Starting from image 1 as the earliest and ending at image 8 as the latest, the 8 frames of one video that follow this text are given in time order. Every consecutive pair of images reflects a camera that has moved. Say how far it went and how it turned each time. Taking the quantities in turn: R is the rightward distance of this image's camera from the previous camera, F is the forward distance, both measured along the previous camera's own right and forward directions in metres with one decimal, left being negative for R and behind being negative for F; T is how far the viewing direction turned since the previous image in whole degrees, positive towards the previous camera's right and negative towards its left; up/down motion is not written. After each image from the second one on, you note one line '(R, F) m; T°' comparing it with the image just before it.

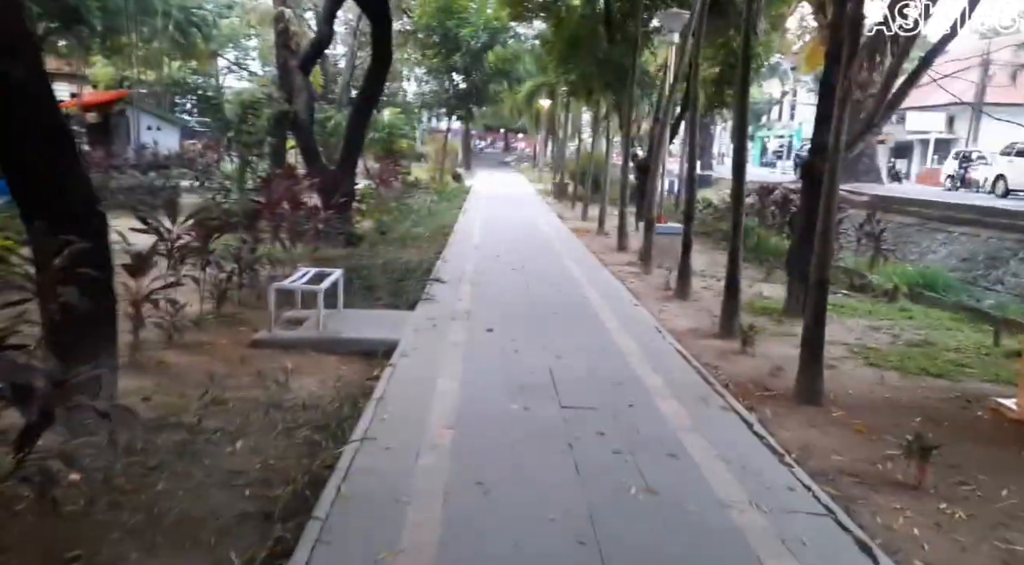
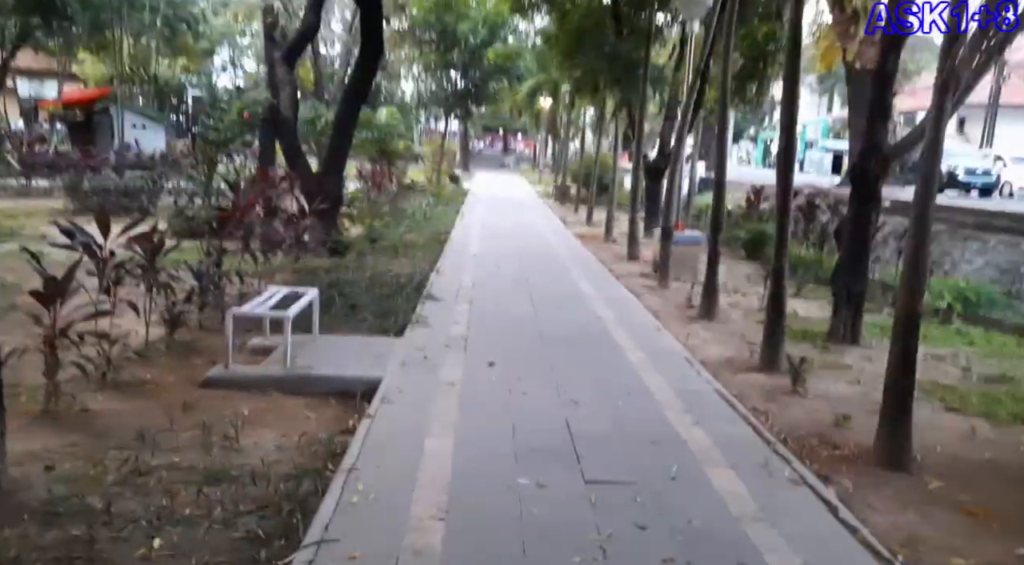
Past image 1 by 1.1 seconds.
(-0.1, +1.3) m; 0°
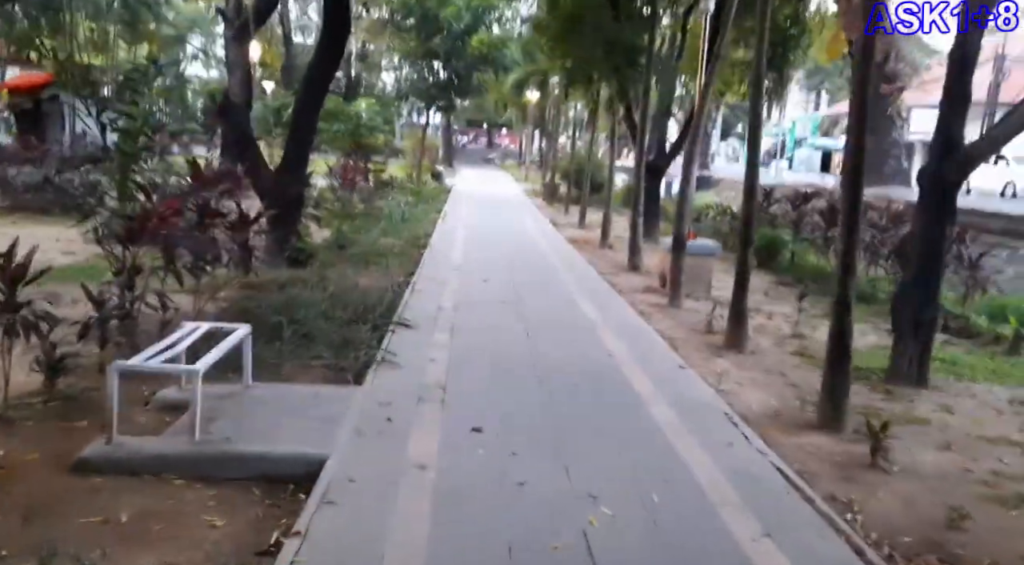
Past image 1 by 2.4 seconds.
(-0.1, +1.7) m; +1°
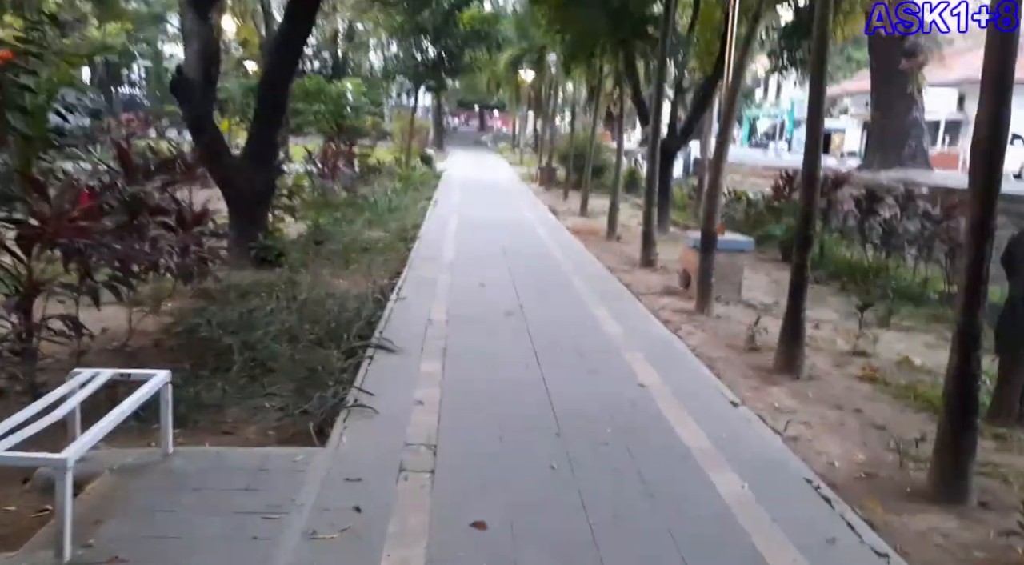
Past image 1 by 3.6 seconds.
(-0.1, +1.5) m; +1°
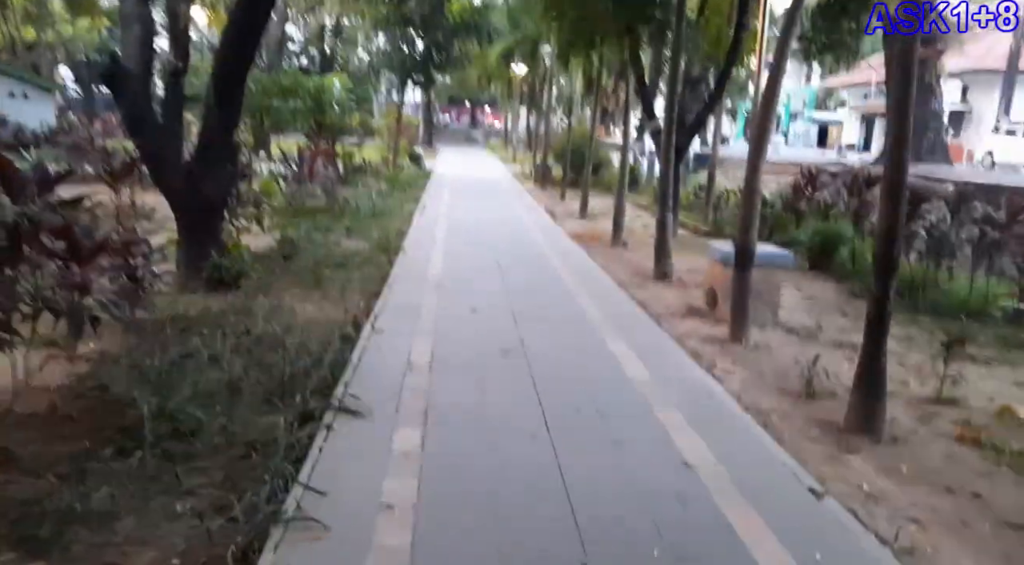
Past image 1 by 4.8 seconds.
(0.0, +1.5) m; 0°
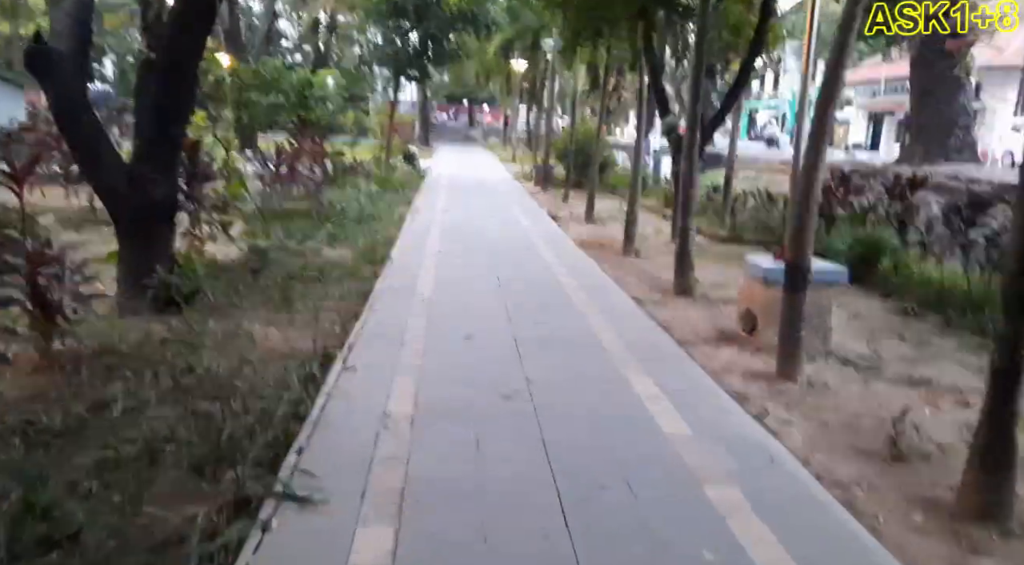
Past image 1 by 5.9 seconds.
(0.0, +1.3) m; 0°
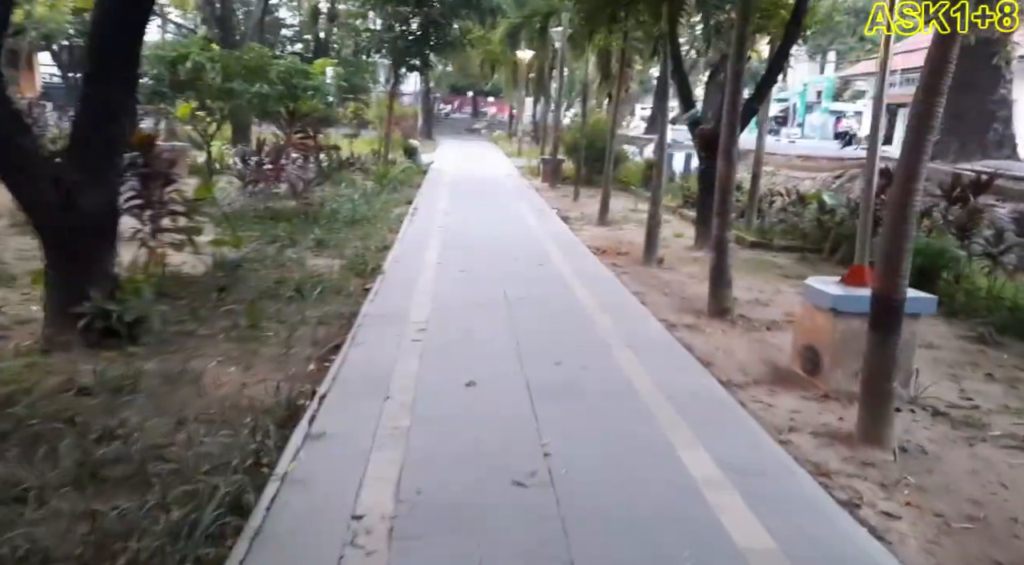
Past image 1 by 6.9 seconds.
(-0.1, +1.3) m; 0°
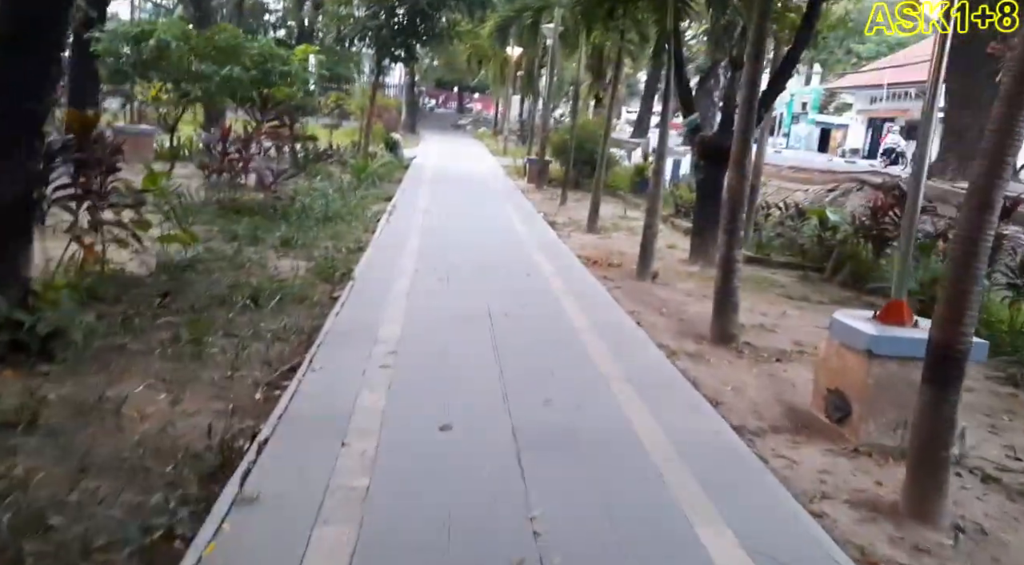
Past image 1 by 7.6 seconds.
(0.0, +0.8) m; +1°
